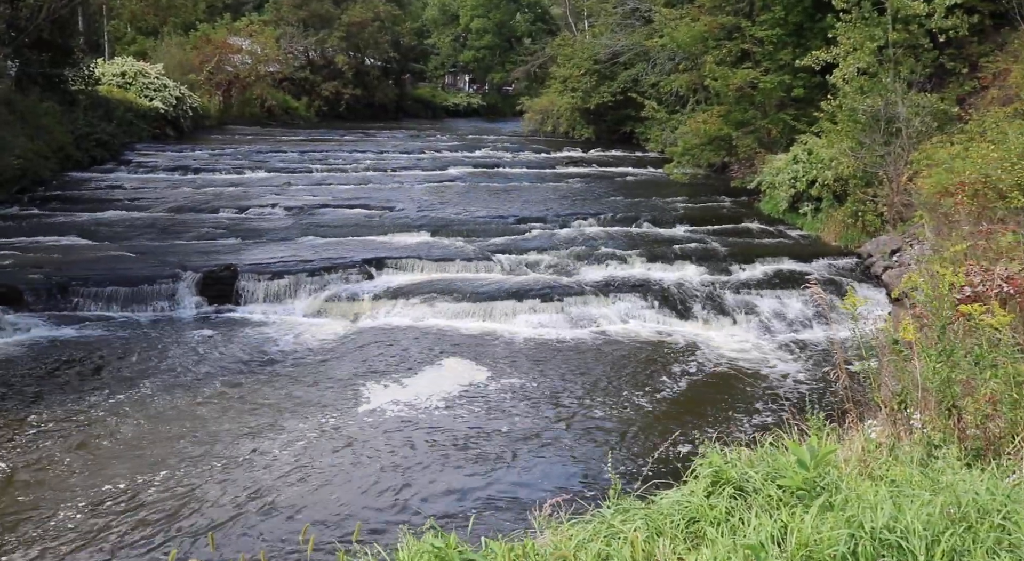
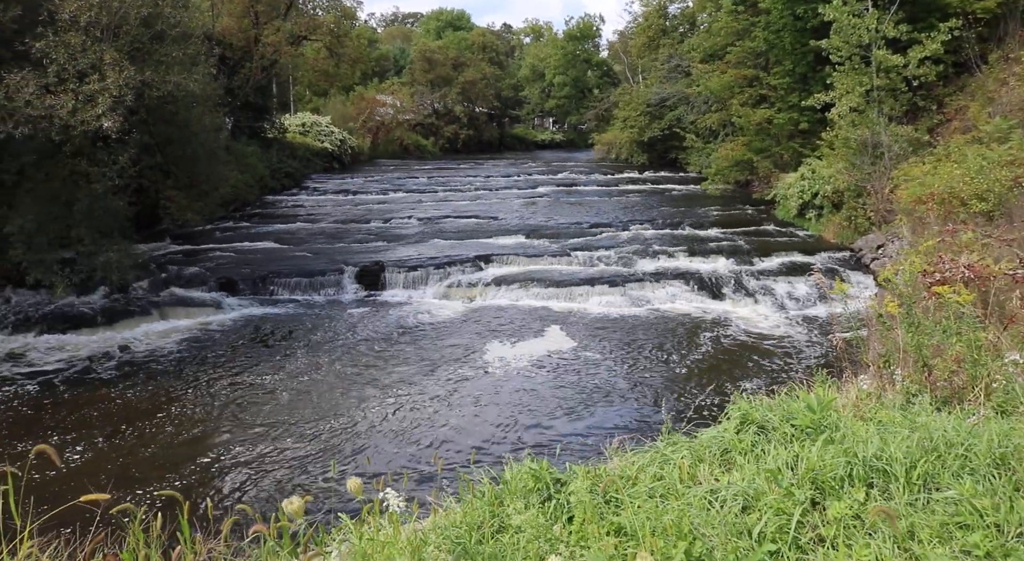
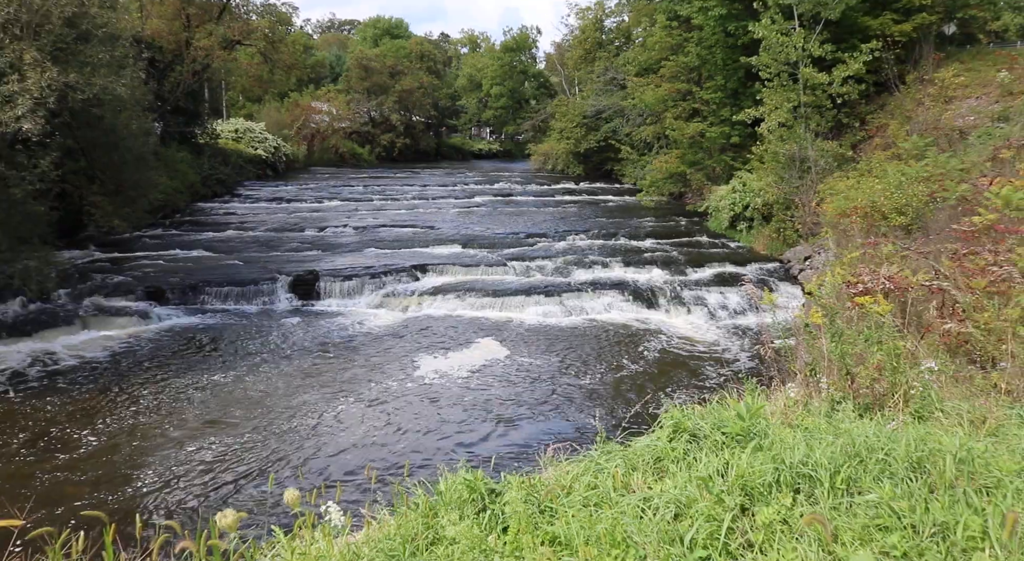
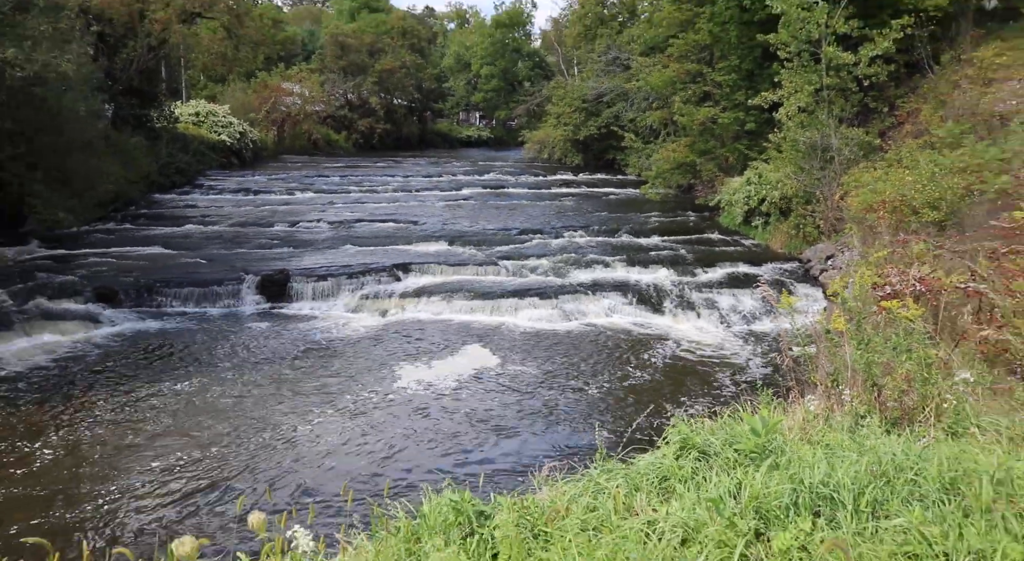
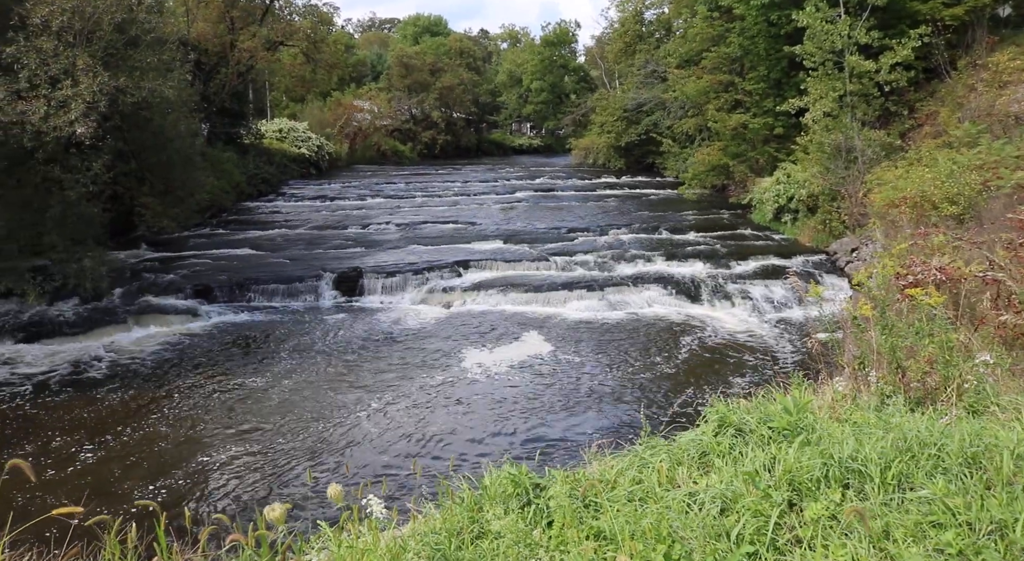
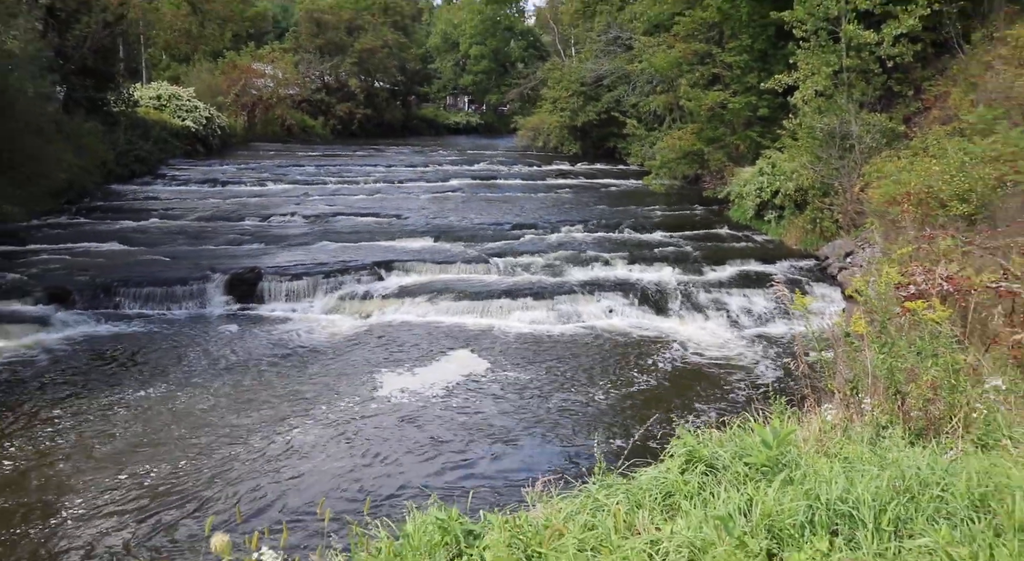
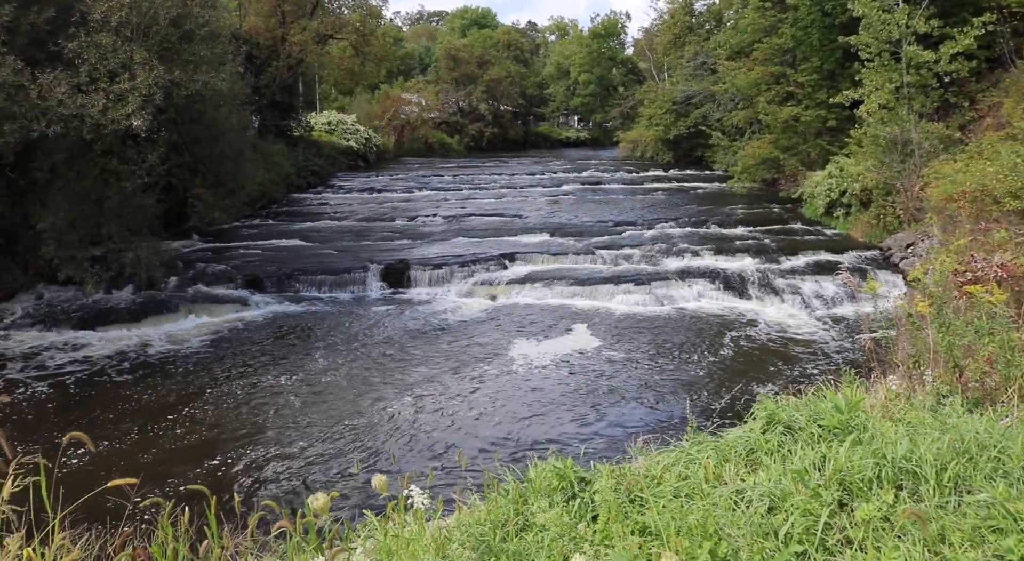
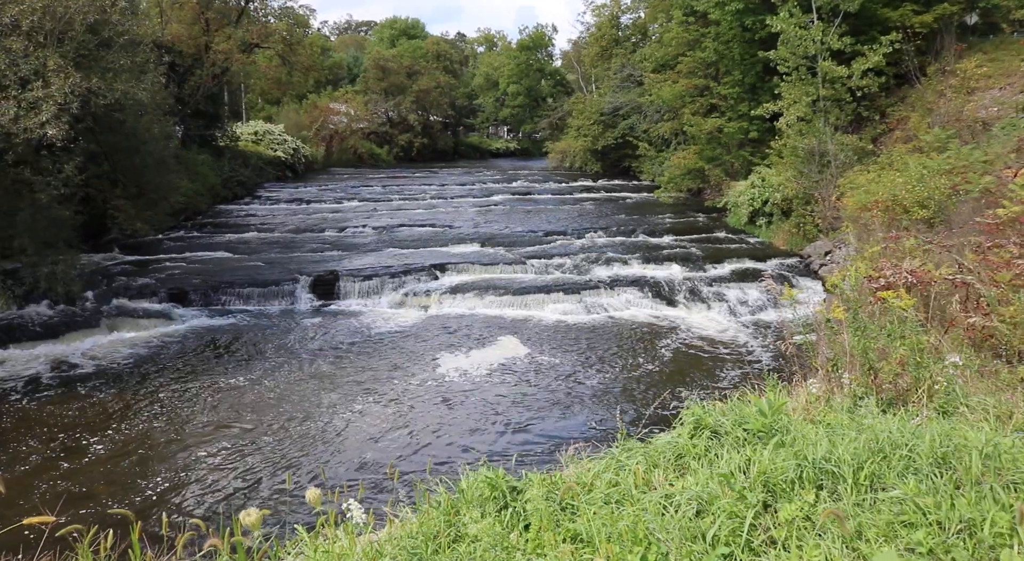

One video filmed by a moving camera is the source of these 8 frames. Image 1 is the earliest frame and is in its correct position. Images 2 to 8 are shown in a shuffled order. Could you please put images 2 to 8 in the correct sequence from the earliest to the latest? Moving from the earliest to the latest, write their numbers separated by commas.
6, 4, 3, 8, 5, 2, 7
